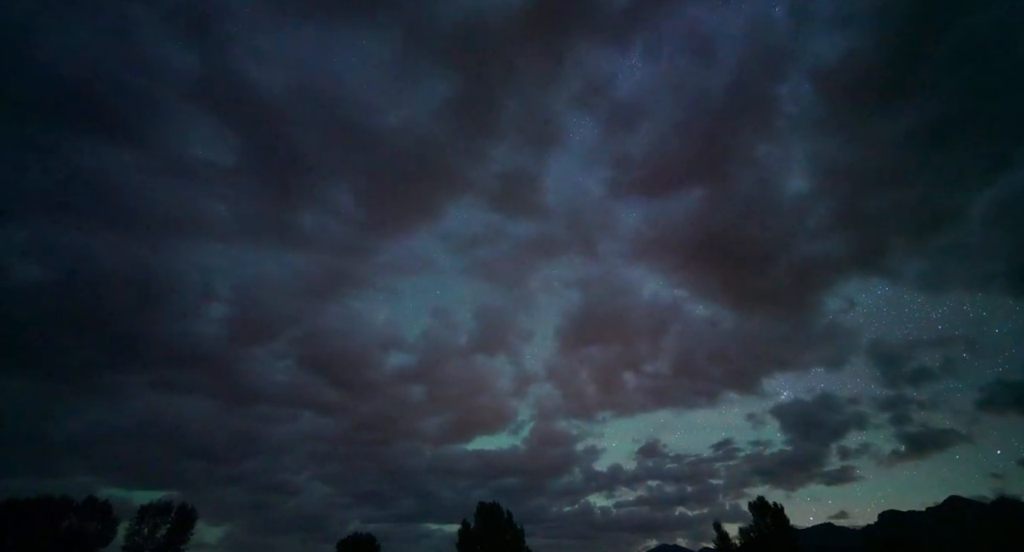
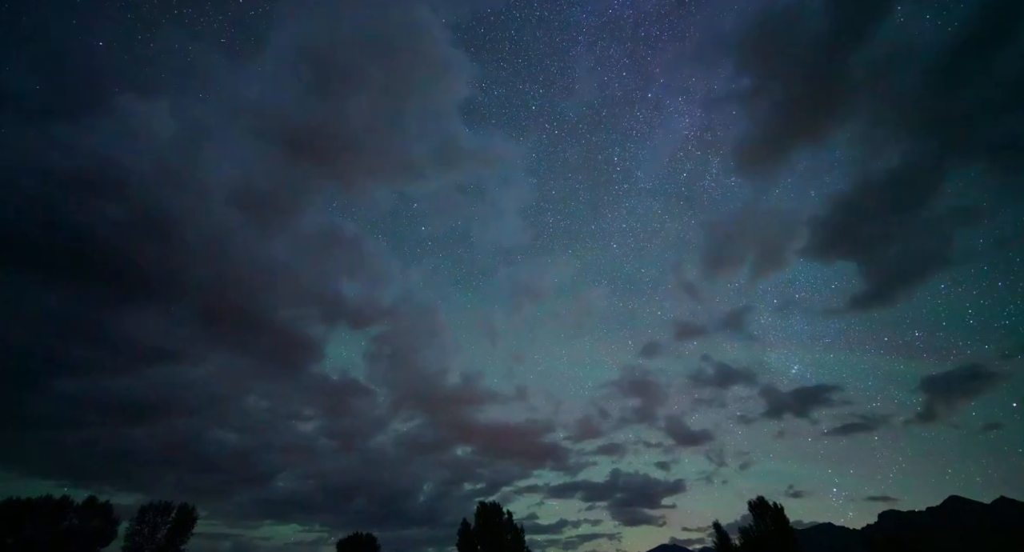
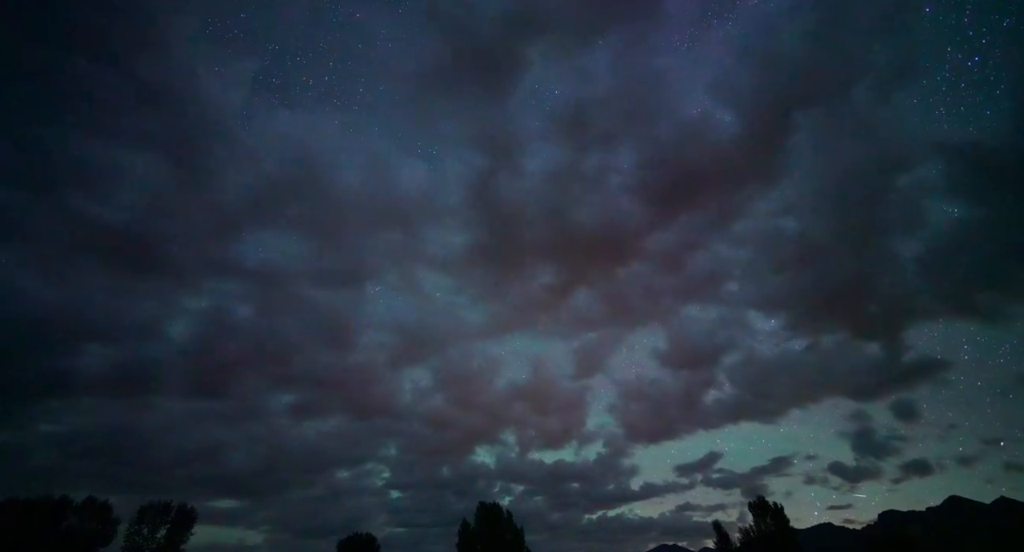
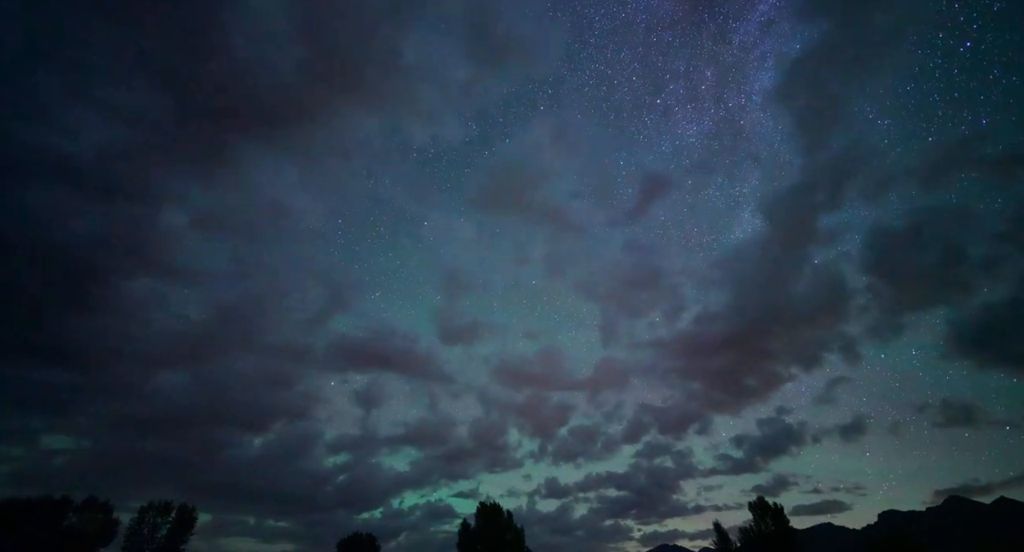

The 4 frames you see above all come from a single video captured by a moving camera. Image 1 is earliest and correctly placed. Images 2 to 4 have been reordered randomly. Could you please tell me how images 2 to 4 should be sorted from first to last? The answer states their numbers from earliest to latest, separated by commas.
3, 4, 2
